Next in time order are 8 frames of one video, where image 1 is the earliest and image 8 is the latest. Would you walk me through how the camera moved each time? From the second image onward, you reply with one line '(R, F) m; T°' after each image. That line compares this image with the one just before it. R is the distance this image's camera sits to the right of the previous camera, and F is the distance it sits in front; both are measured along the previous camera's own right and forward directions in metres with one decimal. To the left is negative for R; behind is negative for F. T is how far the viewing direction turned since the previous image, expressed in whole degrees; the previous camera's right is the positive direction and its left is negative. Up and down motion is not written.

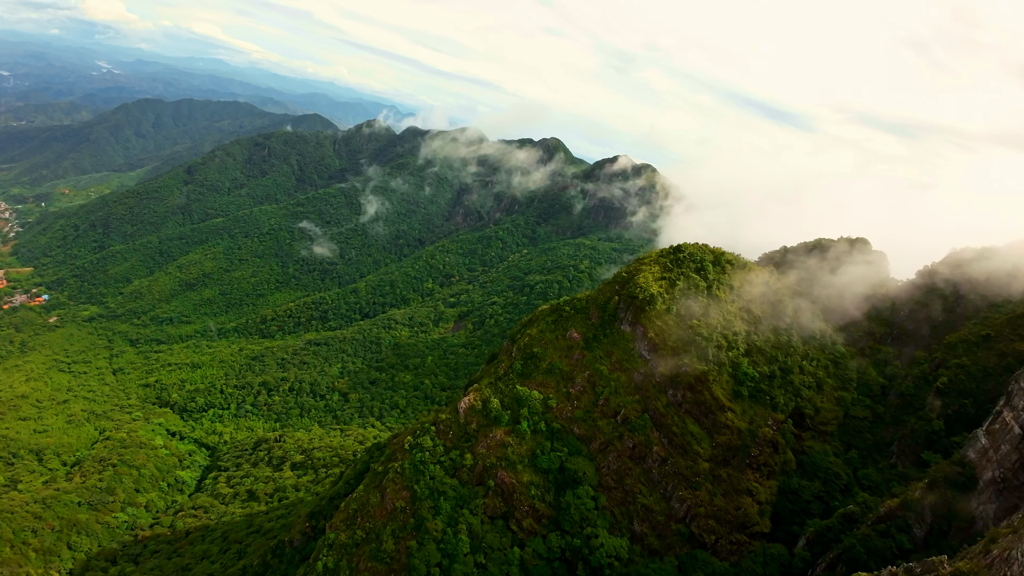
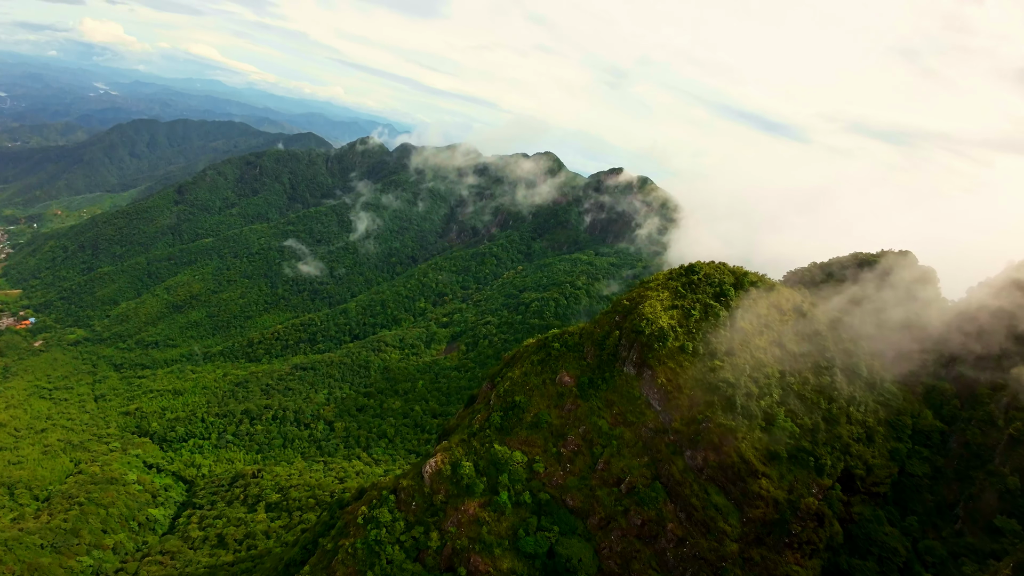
(+0.9, +4.3) m; 0°
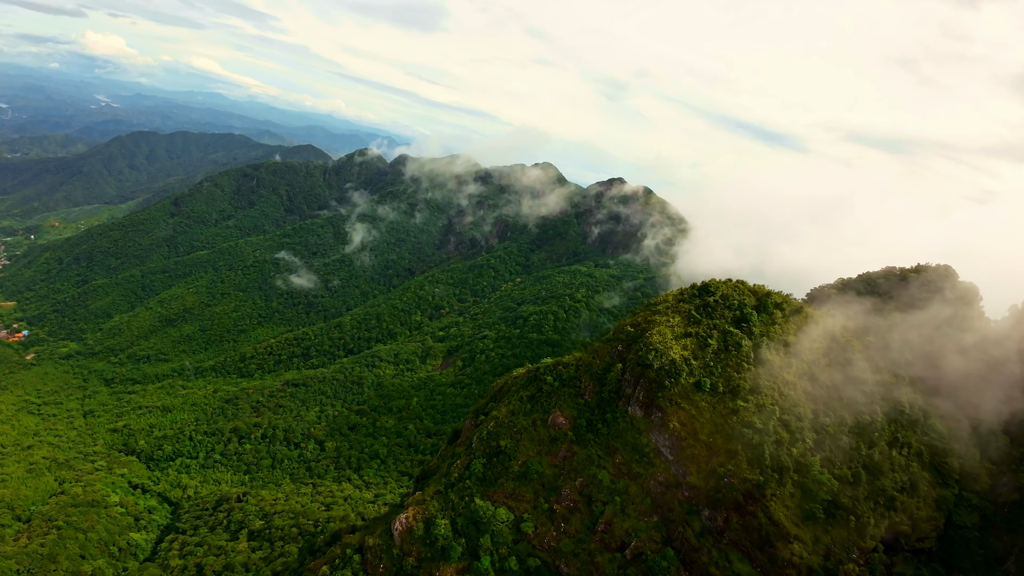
(+0.5, +2.5) m; 0°
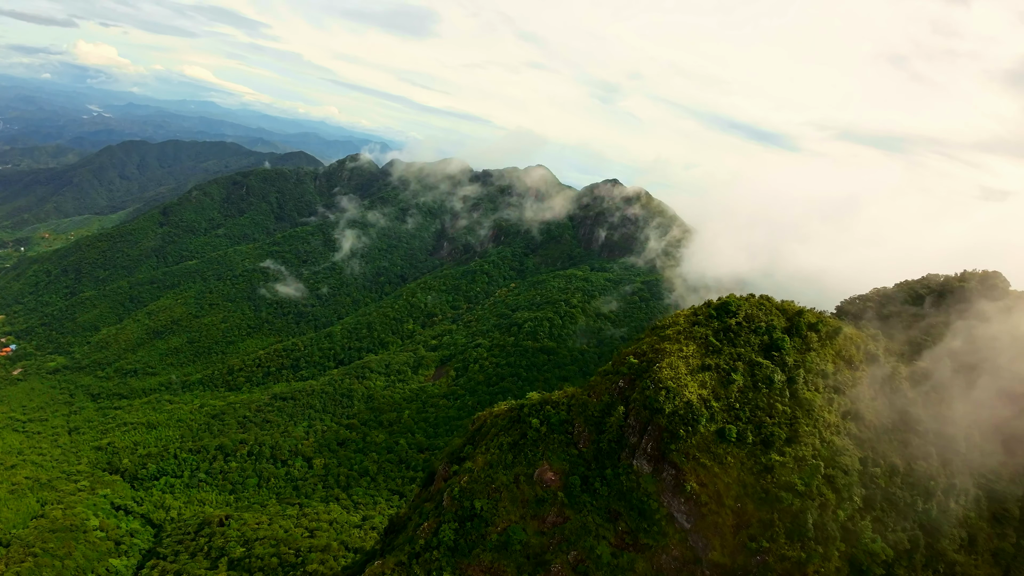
(+0.6, +2.9) m; 0°
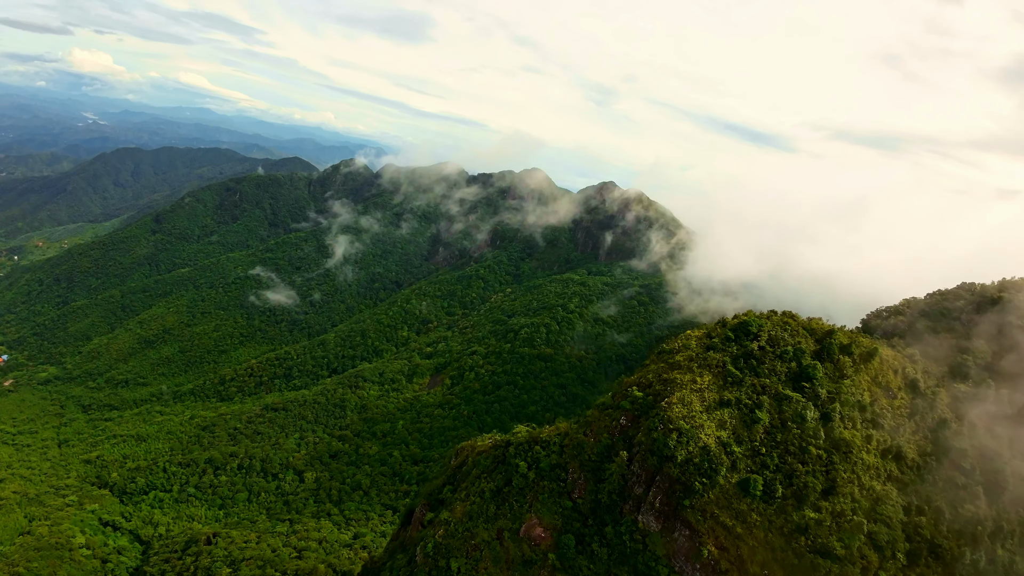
(+0.4, +1.8) m; 0°
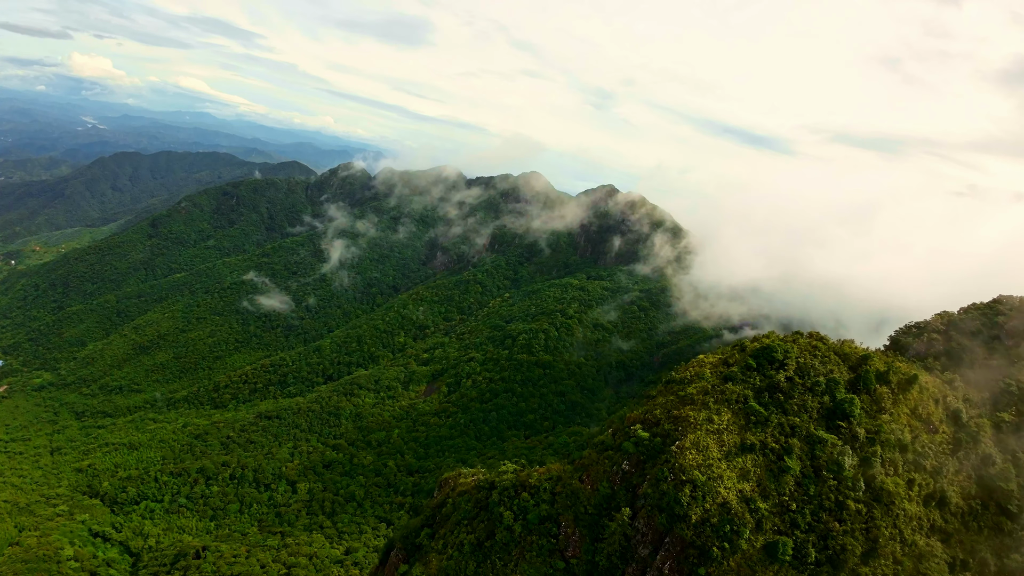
(+0.3, +1.4) m; 0°
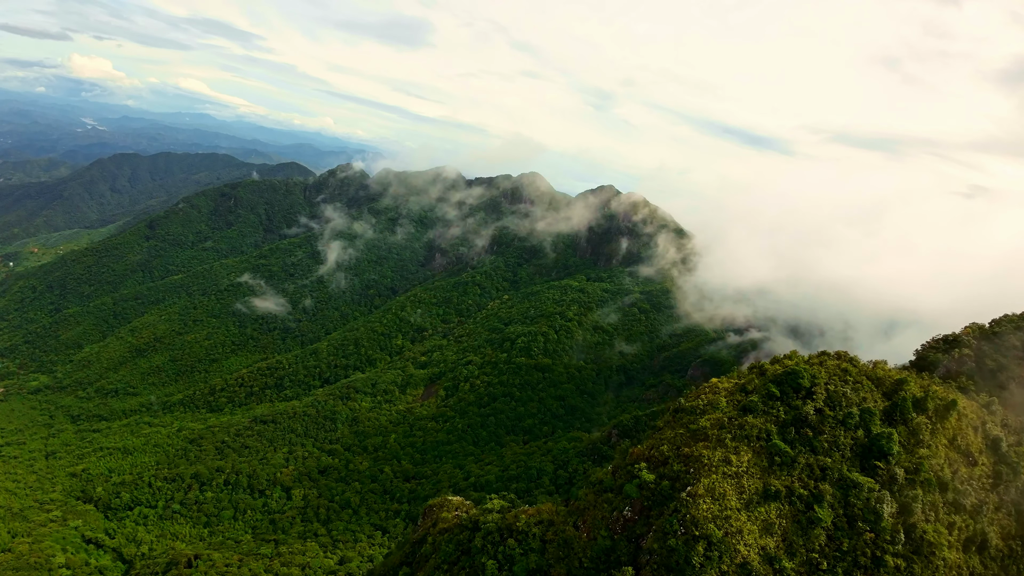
(+0.3, +1.2) m; 0°
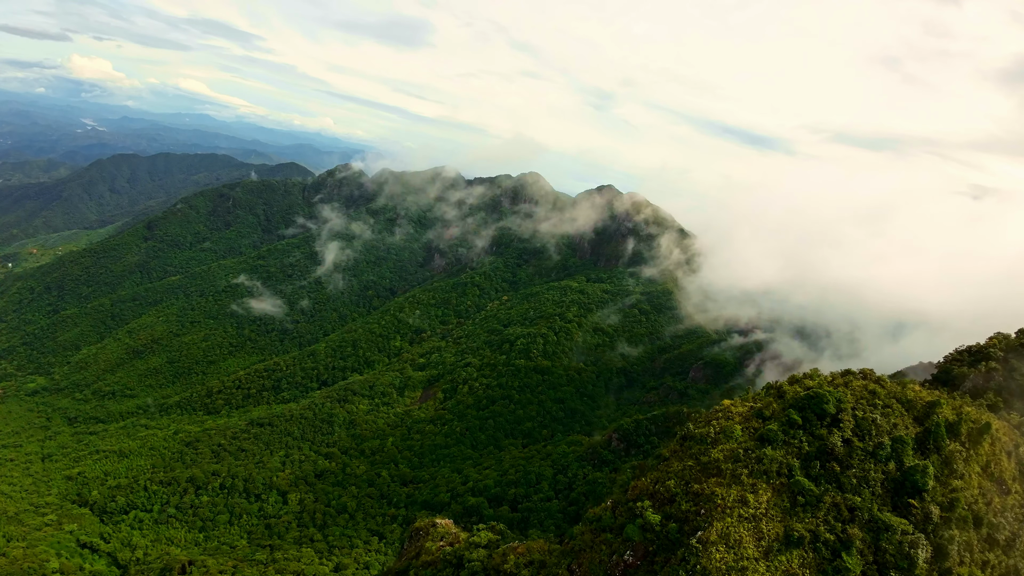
(+0.2, +0.9) m; 0°
